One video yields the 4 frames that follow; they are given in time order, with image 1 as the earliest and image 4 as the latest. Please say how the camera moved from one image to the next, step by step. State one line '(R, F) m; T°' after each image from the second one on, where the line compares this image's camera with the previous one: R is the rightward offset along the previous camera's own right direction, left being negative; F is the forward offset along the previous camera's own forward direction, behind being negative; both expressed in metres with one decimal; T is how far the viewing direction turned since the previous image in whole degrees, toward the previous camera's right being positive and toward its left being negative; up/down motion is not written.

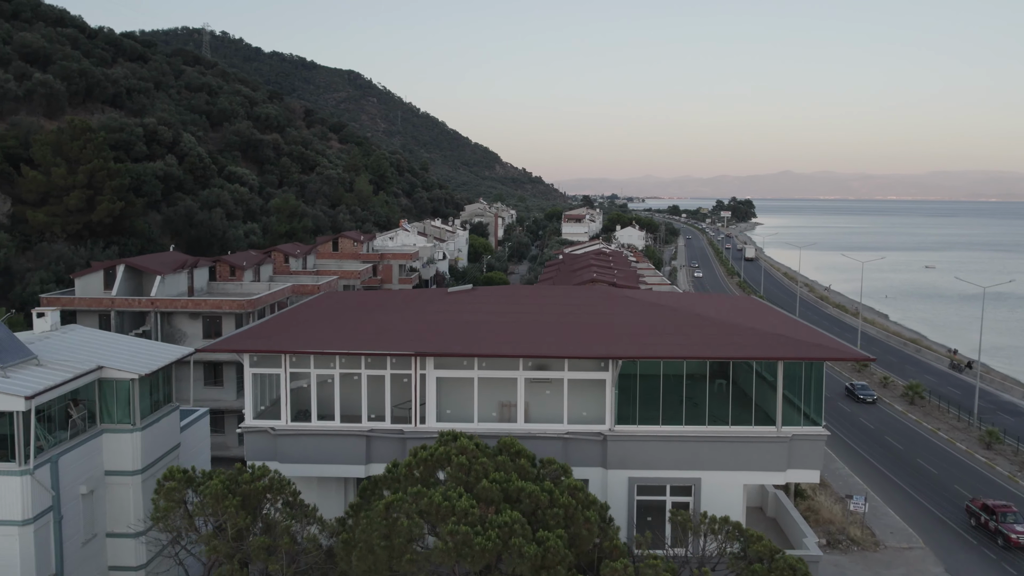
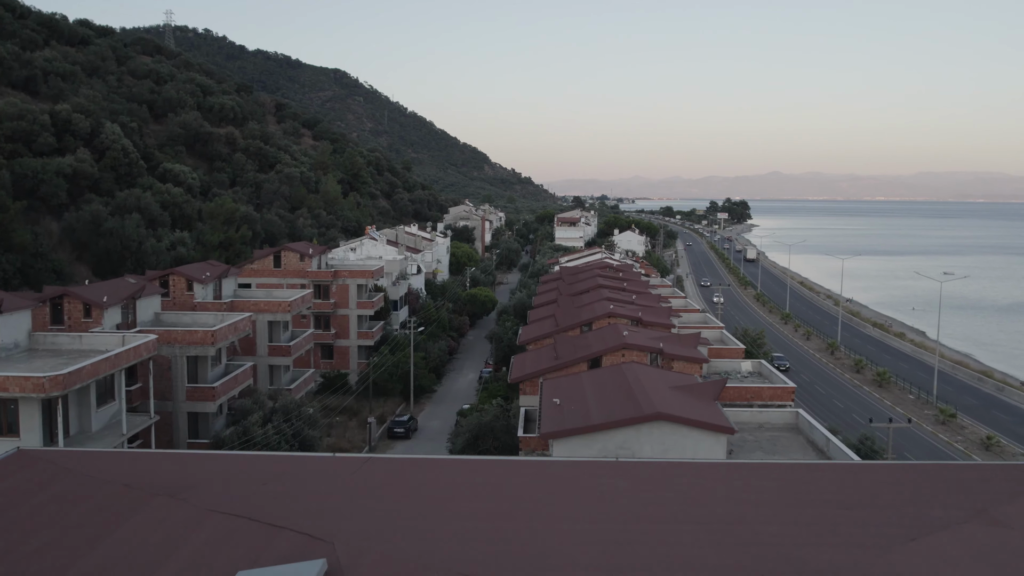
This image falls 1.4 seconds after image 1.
(+0.1, +11.6) m; +1°
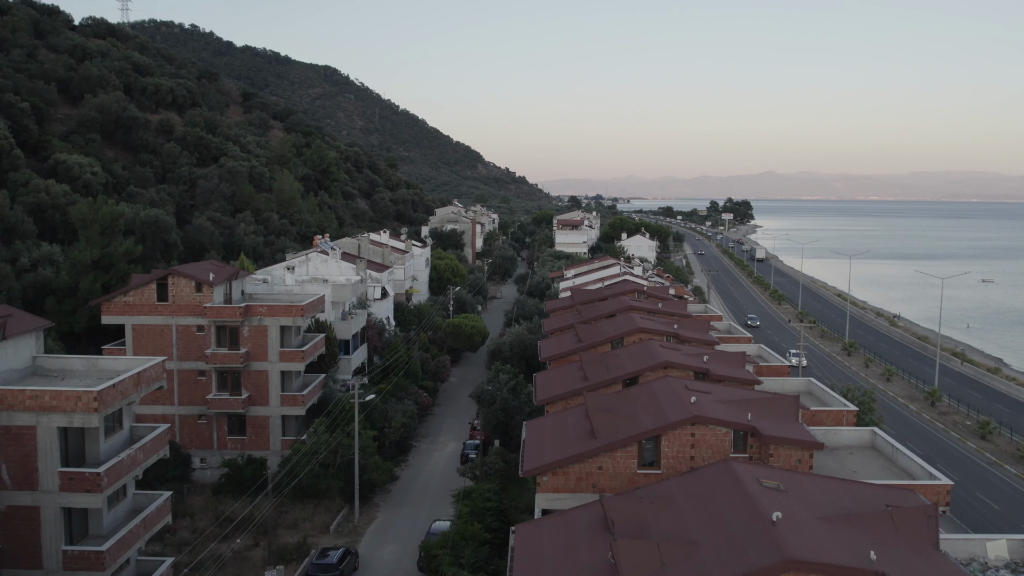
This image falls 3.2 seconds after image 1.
(-0.1, +14.5) m; 0°
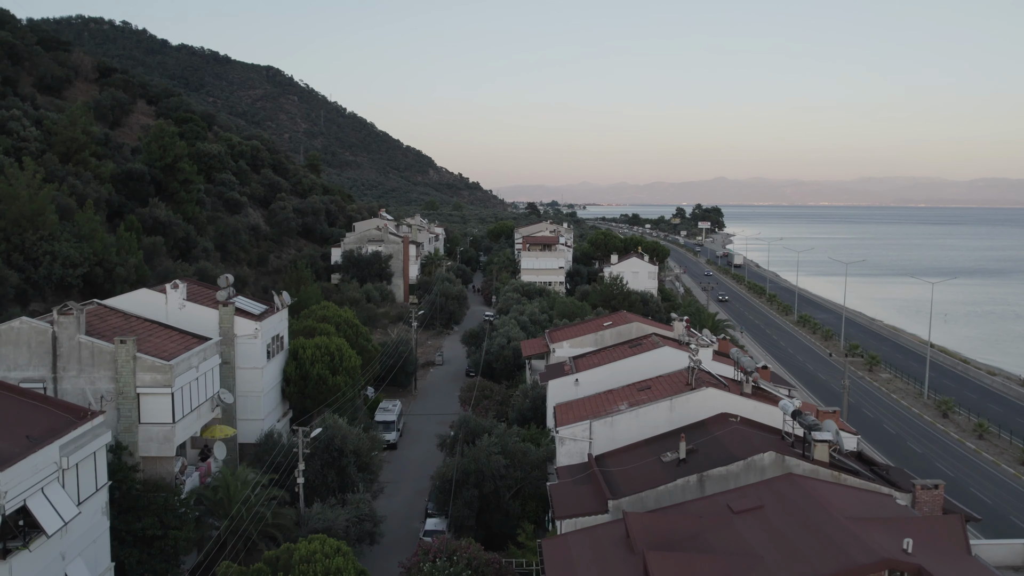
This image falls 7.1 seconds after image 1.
(+0.4, +30.4) m; +3°
